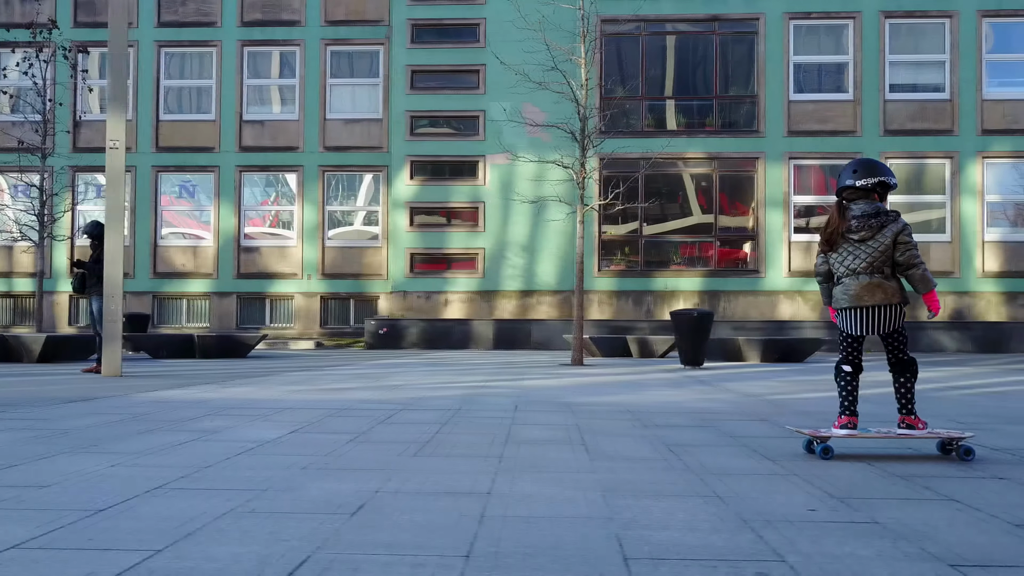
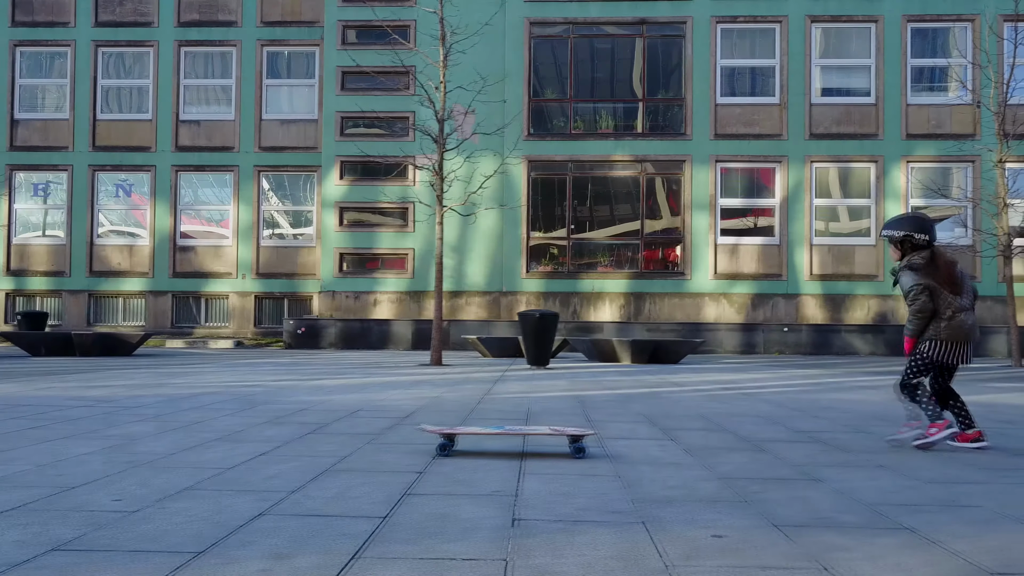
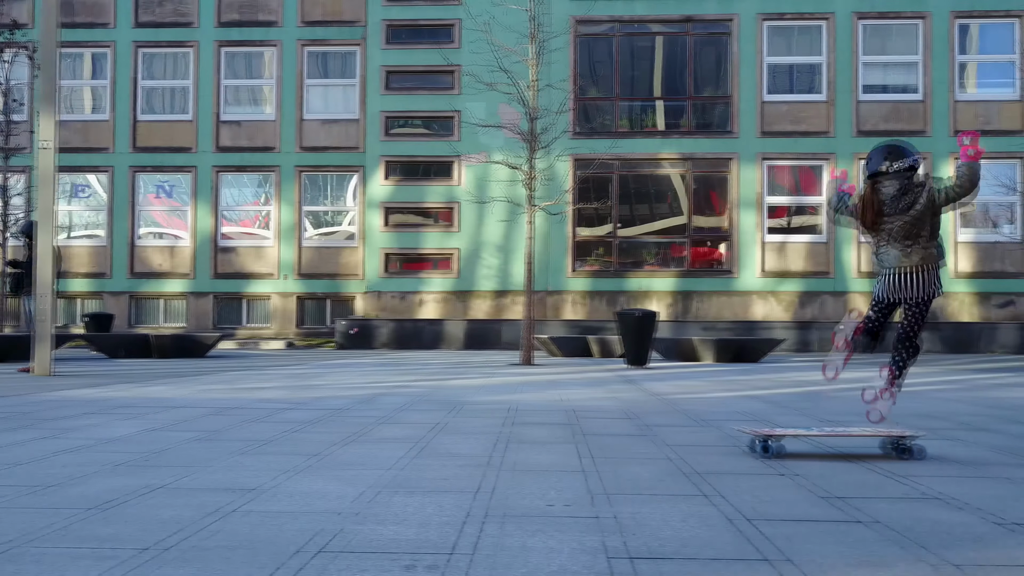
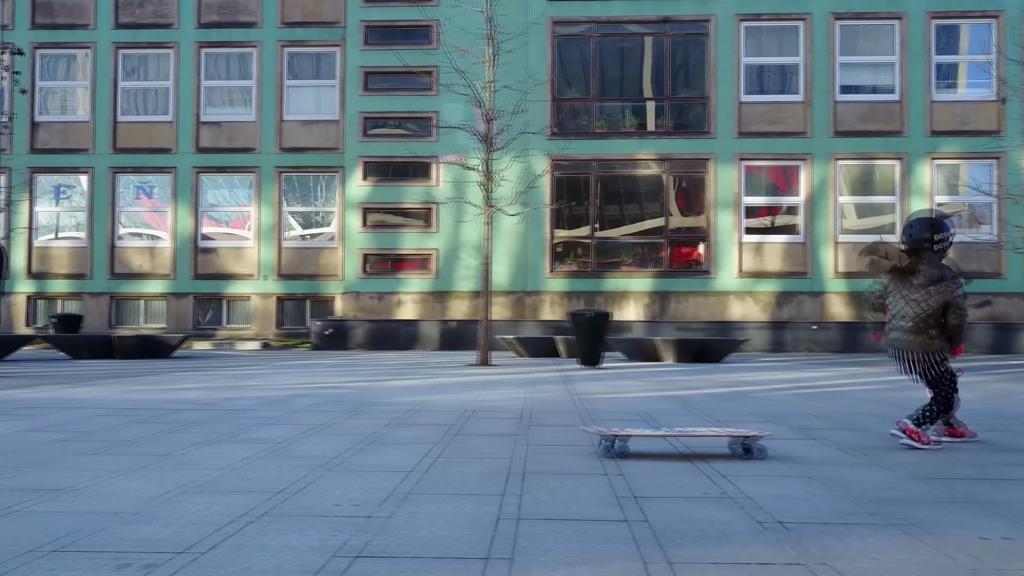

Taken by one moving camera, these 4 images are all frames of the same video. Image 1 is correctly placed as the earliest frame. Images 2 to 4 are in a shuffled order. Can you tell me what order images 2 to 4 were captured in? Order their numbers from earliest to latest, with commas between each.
3, 4, 2
